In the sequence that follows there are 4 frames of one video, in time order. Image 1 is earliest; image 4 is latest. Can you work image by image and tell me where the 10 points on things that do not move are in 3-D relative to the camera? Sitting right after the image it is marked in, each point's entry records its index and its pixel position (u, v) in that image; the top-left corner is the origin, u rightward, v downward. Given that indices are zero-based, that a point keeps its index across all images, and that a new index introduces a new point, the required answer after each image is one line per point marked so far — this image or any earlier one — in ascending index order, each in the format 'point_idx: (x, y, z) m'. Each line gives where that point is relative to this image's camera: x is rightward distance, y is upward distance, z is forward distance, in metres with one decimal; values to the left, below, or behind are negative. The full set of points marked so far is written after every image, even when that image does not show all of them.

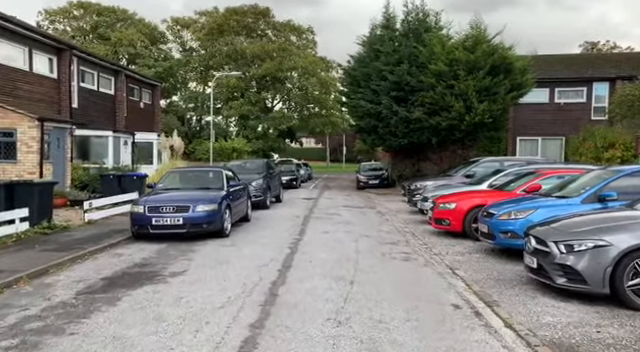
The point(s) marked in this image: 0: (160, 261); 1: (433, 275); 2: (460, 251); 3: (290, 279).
0: (-2.7, -1.4, +7.8) m
1: (+1.7, -1.5, +7.3) m
2: (+2.7, -1.5, +9.1) m
3: (-0.4, -1.5, +6.7) m
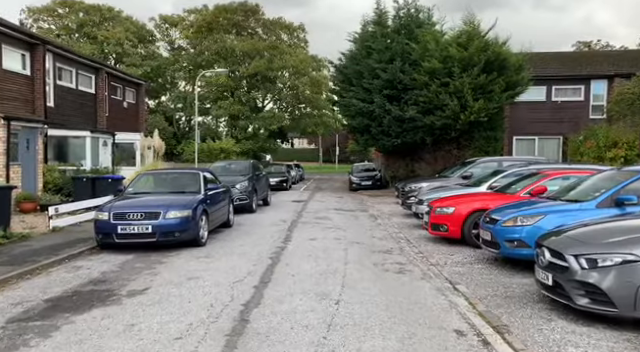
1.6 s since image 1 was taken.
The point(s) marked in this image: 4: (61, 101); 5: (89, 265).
0: (-2.9, -1.5, +6.9) m
1: (+1.5, -1.6, +6.4) m
2: (+2.4, -1.5, +8.2) m
3: (-0.7, -1.5, +5.8) m
4: (-11.0, +3.2, +20.0) m
5: (-3.7, -1.4, +7.6) m
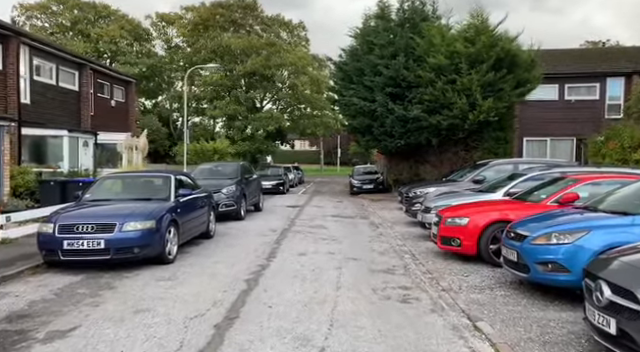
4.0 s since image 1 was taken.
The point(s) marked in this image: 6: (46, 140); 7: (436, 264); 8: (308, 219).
0: (-3.1, -1.5, +5.4) m
1: (+1.3, -1.6, +4.9) m
2: (+2.2, -1.6, +6.8) m
3: (-0.9, -1.6, +4.4) m
4: (-11.1, +3.1, +18.7) m
5: (-3.9, -1.5, +6.1) m
6: (-10.9, +1.4, +18.7) m
7: (+2.0, -1.5, +8.1) m
8: (-0.4, -1.3, +14.3) m
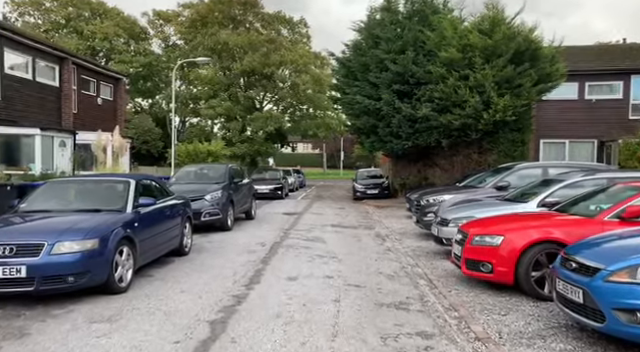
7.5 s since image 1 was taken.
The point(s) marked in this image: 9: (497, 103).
0: (-3.2, -1.6, +3.7) m
1: (+1.2, -1.7, +3.2) m
2: (+2.1, -1.7, +5.0) m
3: (-1.0, -1.6, +2.6) m
4: (-11.1, +3.0, +17.1) m
5: (-4.0, -1.6, +4.4) m
6: (-10.9, +1.3, +17.1) m
7: (+1.9, -1.6, +6.4) m
8: (-0.4, -1.4, +12.6) m
9: (+6.9, +2.8, +18.3) m
